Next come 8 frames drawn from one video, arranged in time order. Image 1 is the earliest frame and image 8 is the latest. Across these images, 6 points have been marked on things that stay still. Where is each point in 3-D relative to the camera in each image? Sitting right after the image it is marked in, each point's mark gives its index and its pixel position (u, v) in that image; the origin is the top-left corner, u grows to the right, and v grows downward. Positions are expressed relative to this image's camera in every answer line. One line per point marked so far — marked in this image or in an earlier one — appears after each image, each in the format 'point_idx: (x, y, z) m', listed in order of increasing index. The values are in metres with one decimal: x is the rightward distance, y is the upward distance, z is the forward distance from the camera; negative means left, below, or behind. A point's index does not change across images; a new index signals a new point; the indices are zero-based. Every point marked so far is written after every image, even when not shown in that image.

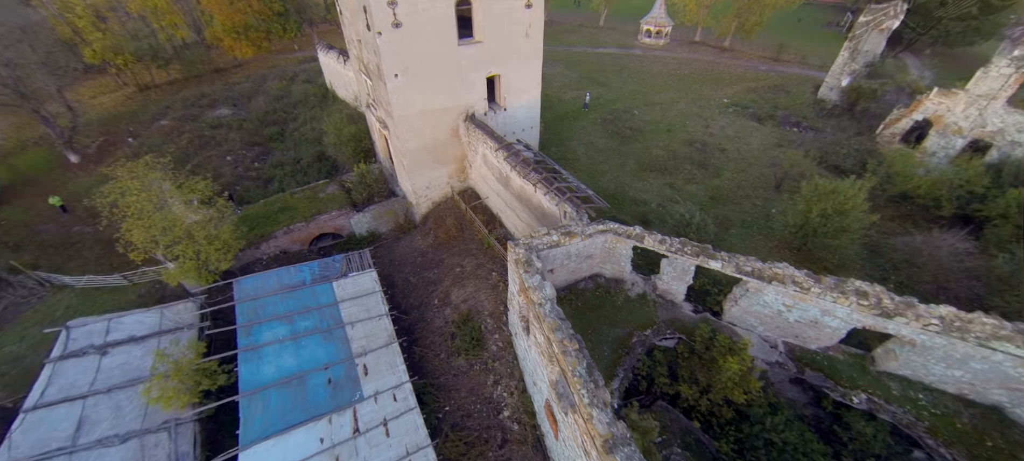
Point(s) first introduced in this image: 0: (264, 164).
0: (-11.2, +3.1, +16.0) m
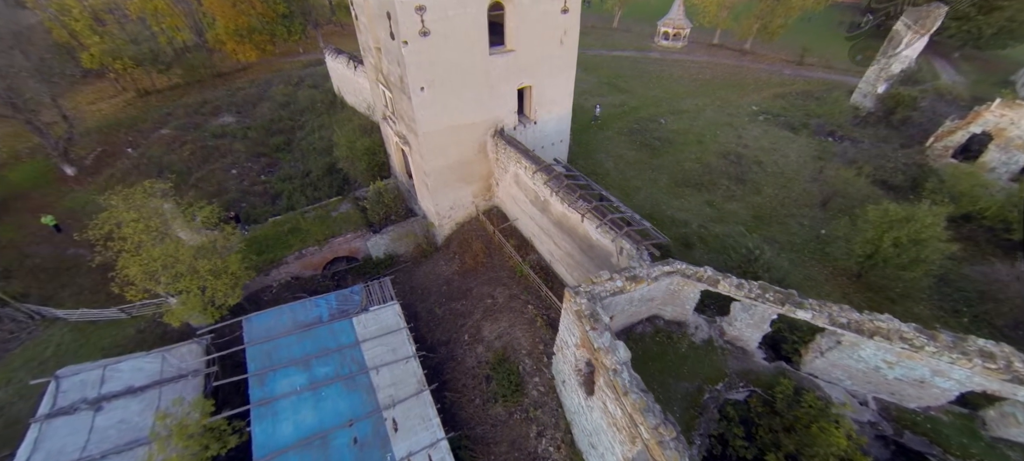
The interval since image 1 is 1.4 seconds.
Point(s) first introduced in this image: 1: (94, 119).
0: (-10.3, +2.3, +15.0) m
1: (-22.1, +5.9, +18.8) m
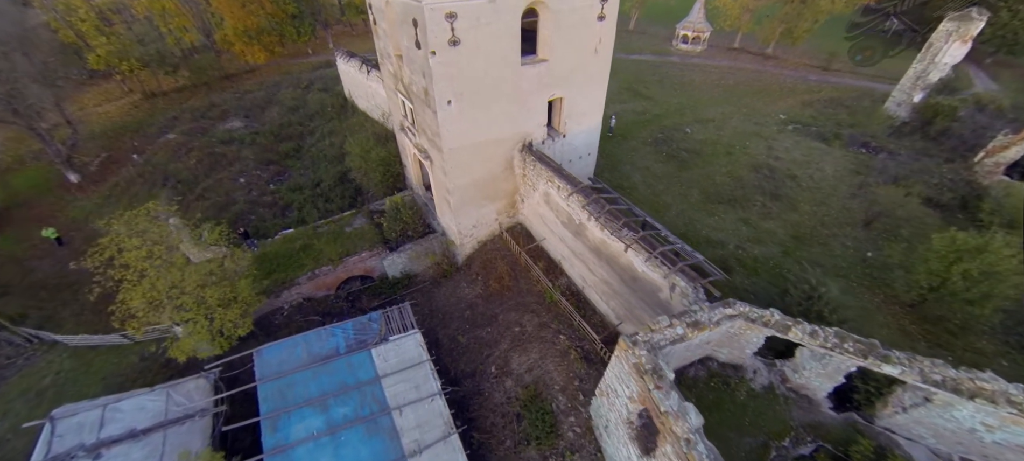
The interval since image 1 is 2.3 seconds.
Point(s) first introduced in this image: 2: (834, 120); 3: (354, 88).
0: (-9.4, +1.8, +14.4) m
1: (-21.3, +5.6, +18.3) m
2: (+16.2, +5.6, +17.8) m
3: (-8.4, +7.6, +18.9) m
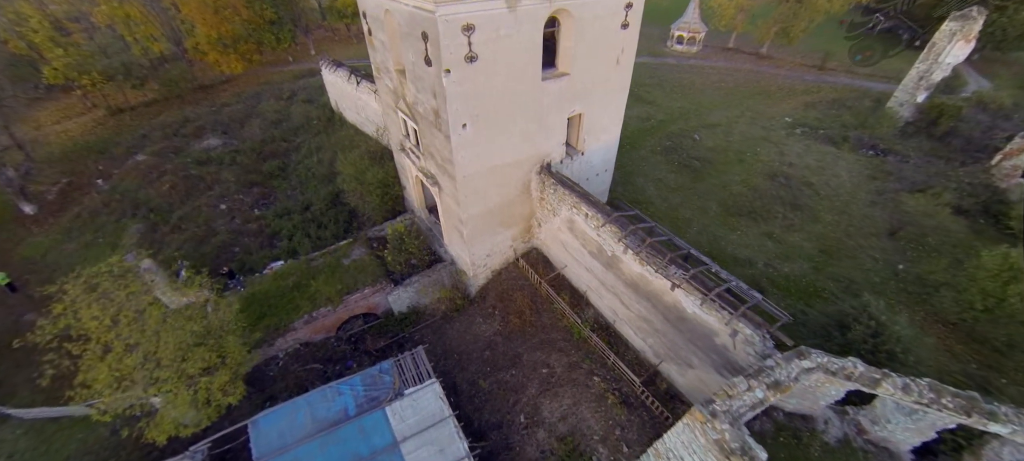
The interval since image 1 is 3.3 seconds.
0: (-9.2, +0.7, +13.2) m
1: (-21.2, +4.1, +16.6) m
2: (+16.2, +5.4, +17.5) m
3: (-8.5, +6.5, +17.7) m
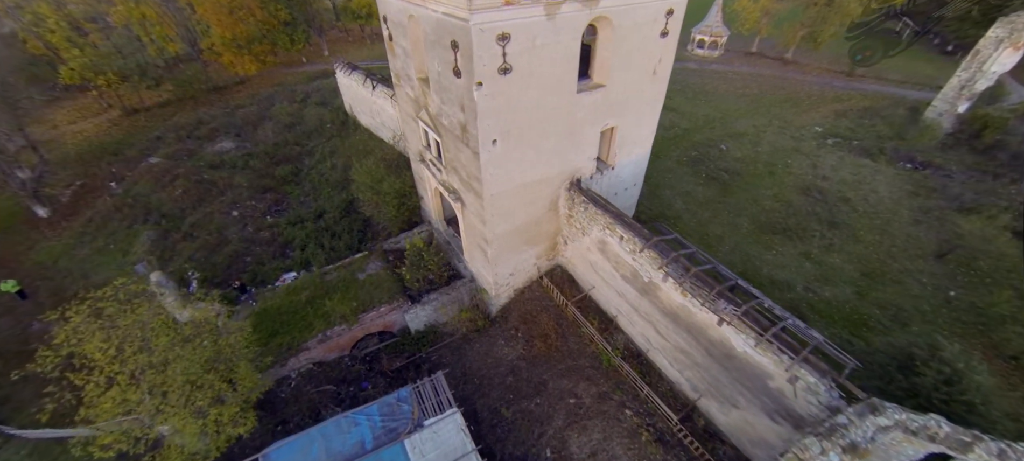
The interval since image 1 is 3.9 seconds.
0: (-8.4, +0.5, +12.8) m
1: (-20.4, +4.0, +16.5) m
2: (+17.0, +4.6, +16.7) m
3: (-7.6, +6.2, +17.3) m
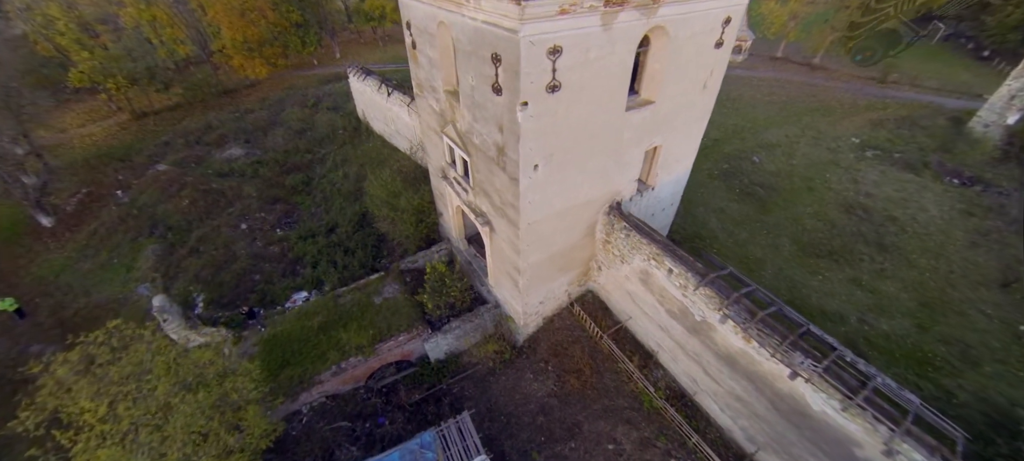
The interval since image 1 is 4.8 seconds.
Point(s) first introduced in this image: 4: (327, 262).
0: (-7.7, 0.0, +12.2) m
1: (-19.5, +3.6, +16.1) m
2: (+17.9, +3.9, +15.7) m
3: (-6.7, +5.7, +16.7) m
4: (-5.7, -1.0, +10.9) m
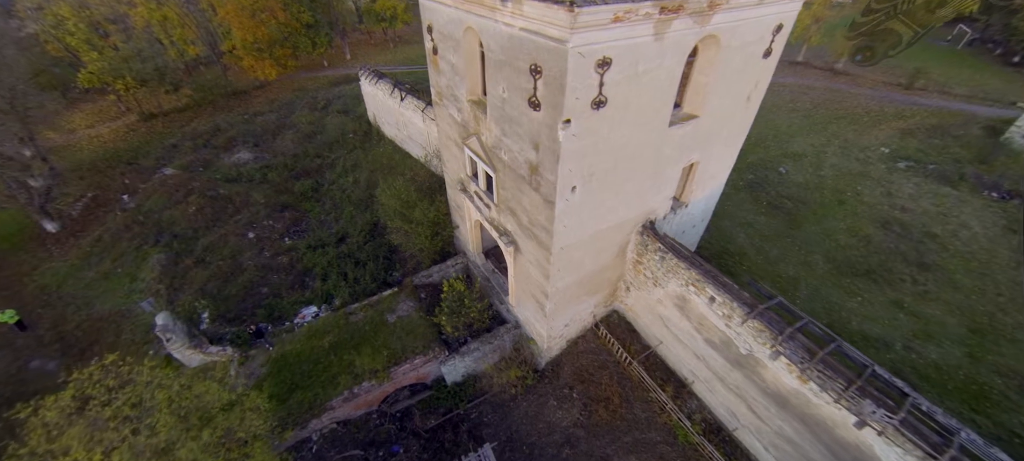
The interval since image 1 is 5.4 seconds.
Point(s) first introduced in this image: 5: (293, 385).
0: (-7.1, -0.3, +11.8) m
1: (-18.9, +3.5, +15.8) m
2: (+18.5, +3.2, +15.1) m
3: (-6.0, +5.4, +16.3) m
4: (-5.1, -1.3, +10.4) m
5: (-4.7, -3.3, +7.6) m
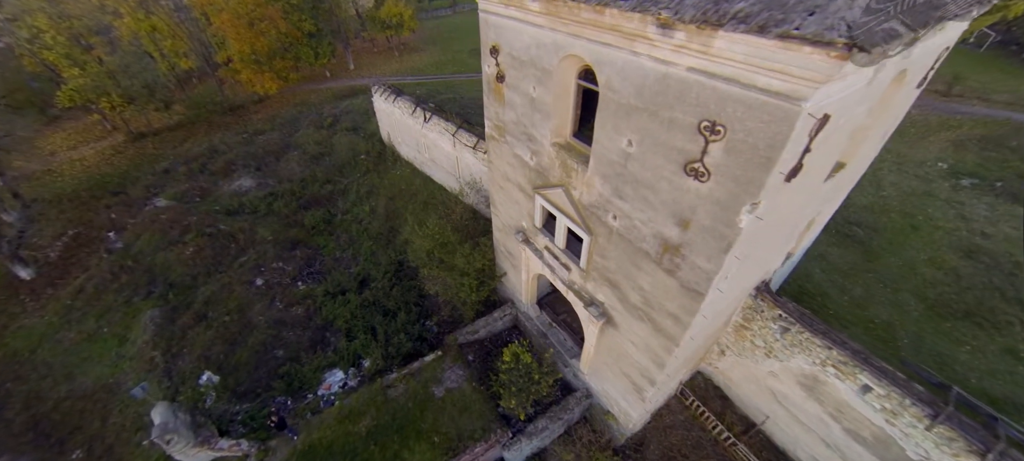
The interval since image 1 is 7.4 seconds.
0: (-5.7, -1.6, +10.4) m
1: (-17.7, +2.0, +14.1) m
2: (+19.8, +2.5, +14.1) m
3: (-4.8, +4.1, +14.9) m
4: (-3.7, -2.5, +9.0) m
5: (-3.2, -4.5, +6.1) m
